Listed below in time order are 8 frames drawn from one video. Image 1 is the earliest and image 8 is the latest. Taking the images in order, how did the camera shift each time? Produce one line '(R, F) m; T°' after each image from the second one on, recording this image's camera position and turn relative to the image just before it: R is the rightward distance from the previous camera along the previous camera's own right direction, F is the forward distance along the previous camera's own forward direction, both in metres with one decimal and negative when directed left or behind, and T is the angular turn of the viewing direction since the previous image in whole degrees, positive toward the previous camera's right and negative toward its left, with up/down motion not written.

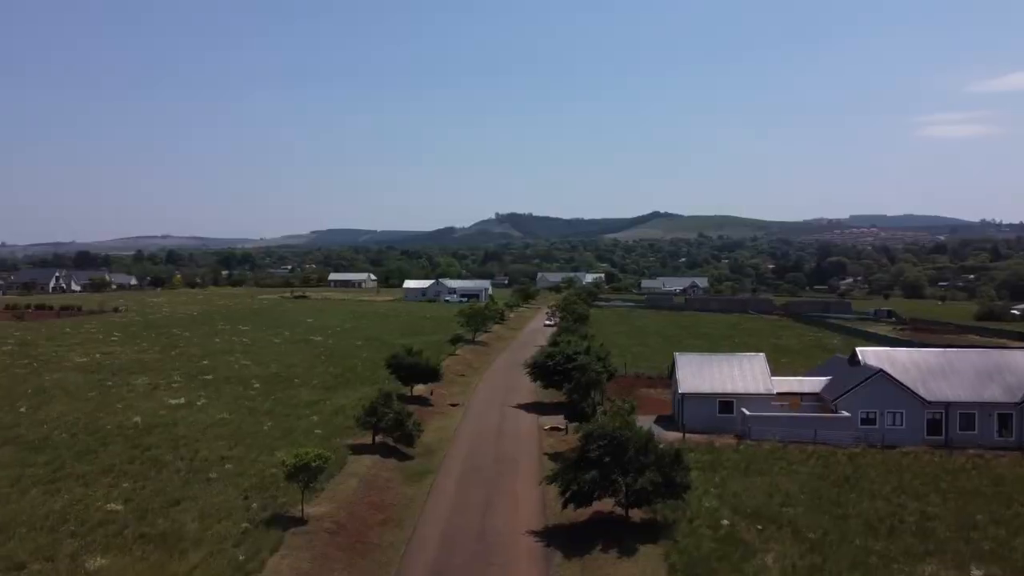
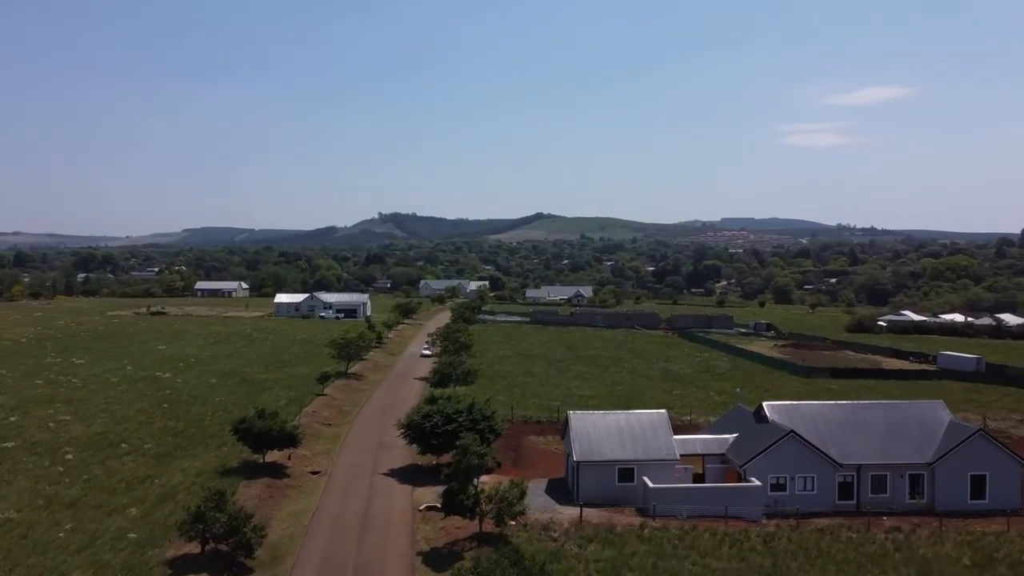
(+0.3, +3.0) m; +8°
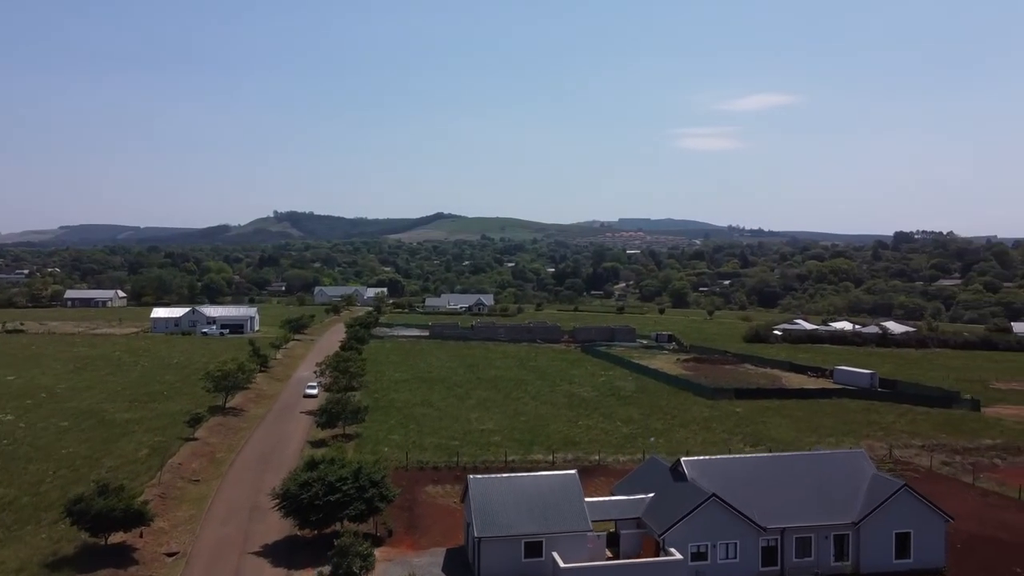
(+0.2, +2.3) m; +7°
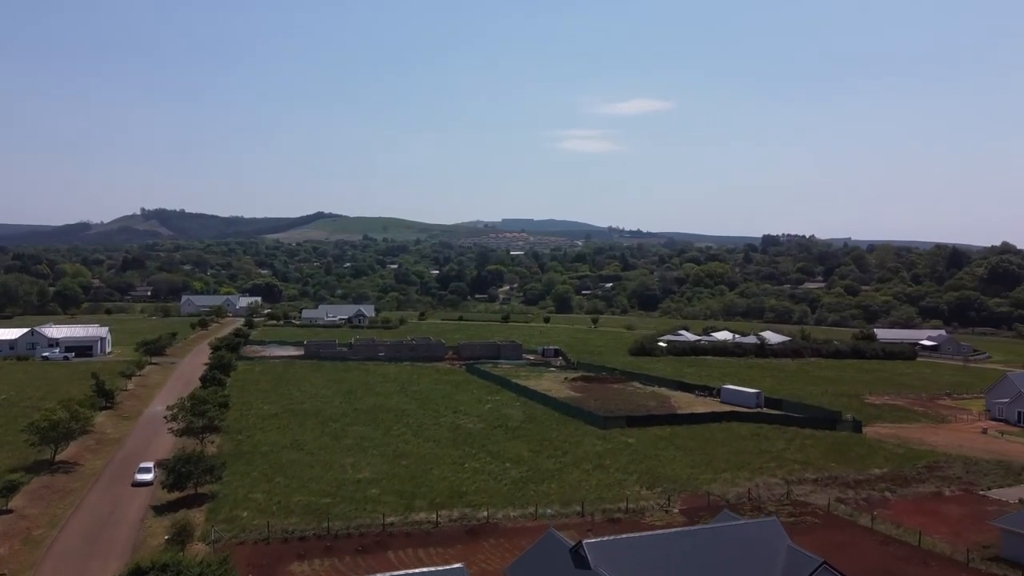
(+0.2, +2.7) m; +8°
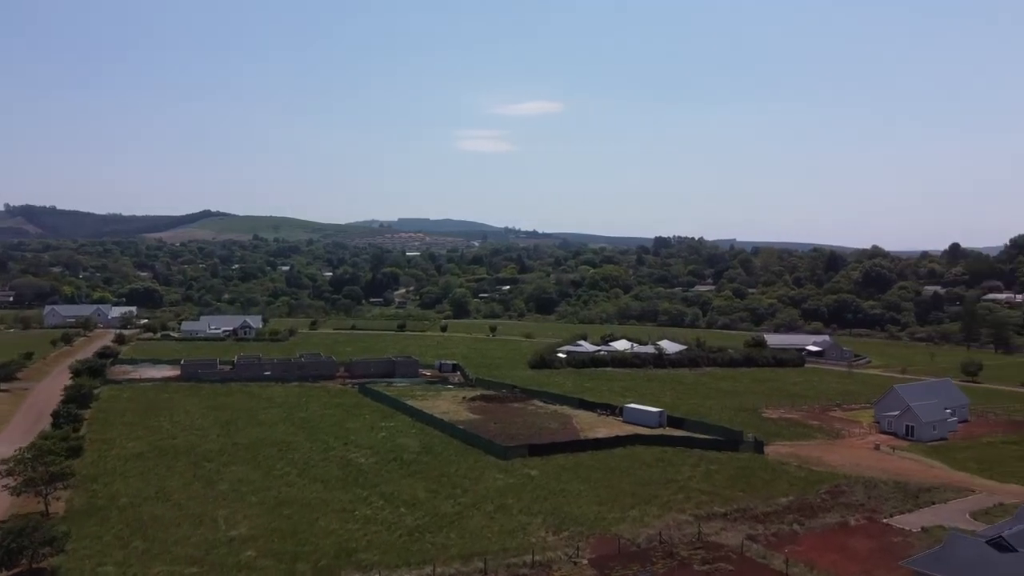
(+0.1, +2.3) m; +7°
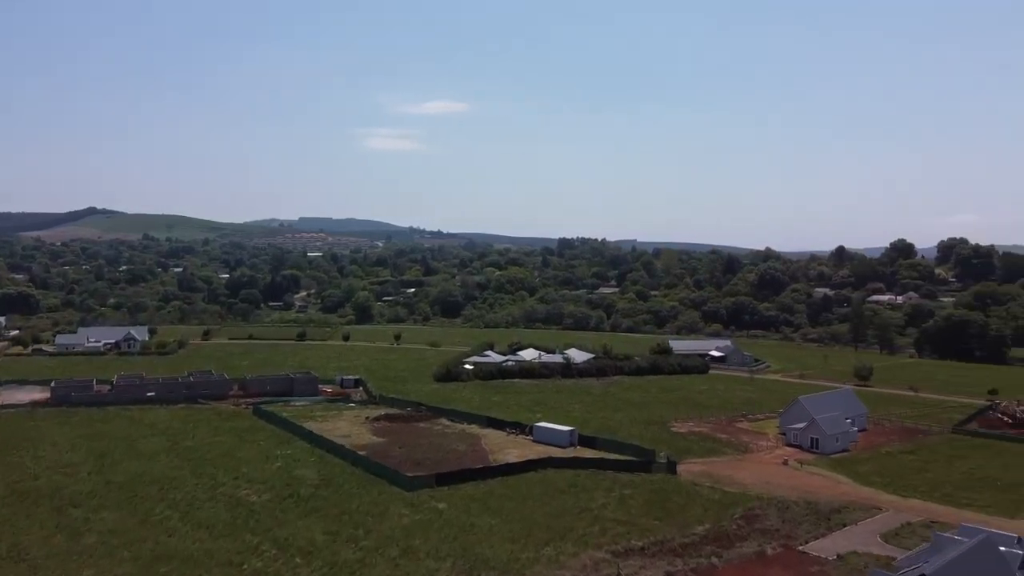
(0.0, +2.0) m; +7°
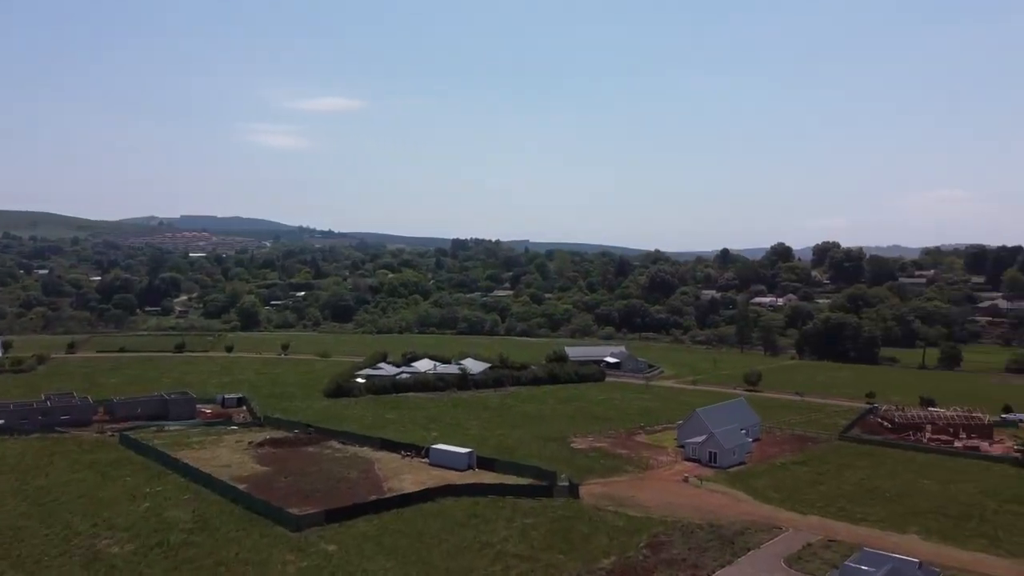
(-0.1, +2.0) m; +8°
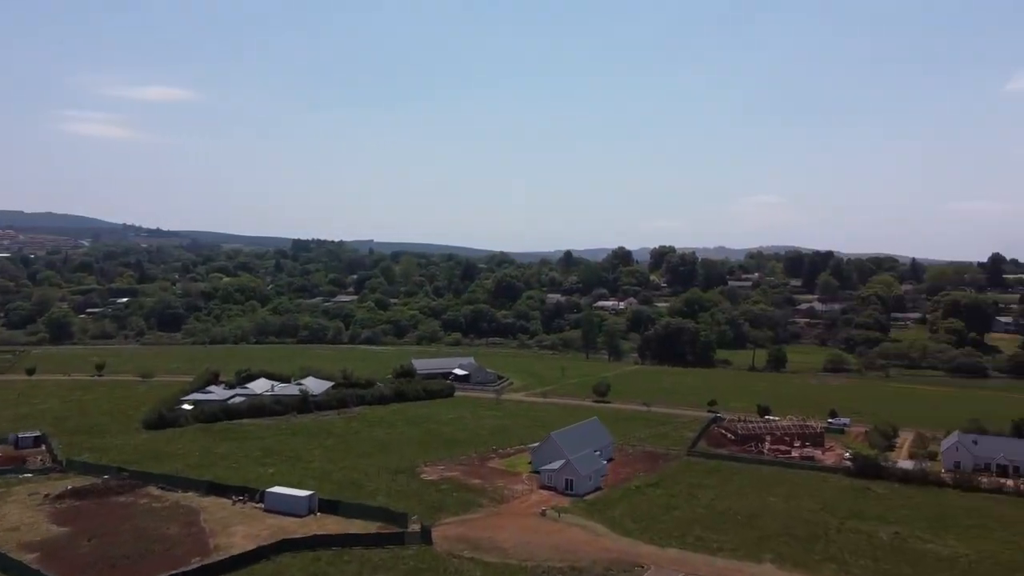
(0.0, +2.9) m; +11°
